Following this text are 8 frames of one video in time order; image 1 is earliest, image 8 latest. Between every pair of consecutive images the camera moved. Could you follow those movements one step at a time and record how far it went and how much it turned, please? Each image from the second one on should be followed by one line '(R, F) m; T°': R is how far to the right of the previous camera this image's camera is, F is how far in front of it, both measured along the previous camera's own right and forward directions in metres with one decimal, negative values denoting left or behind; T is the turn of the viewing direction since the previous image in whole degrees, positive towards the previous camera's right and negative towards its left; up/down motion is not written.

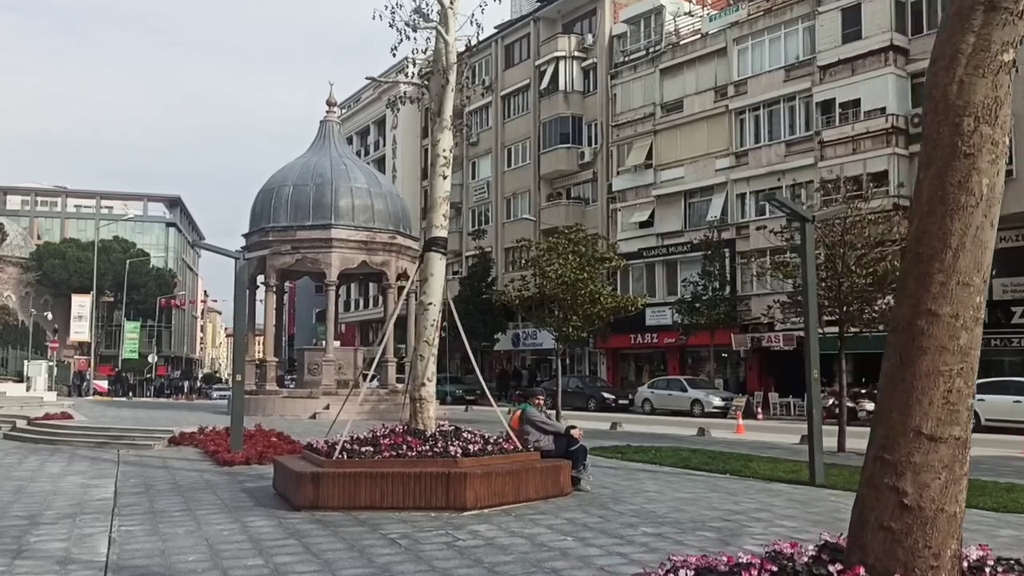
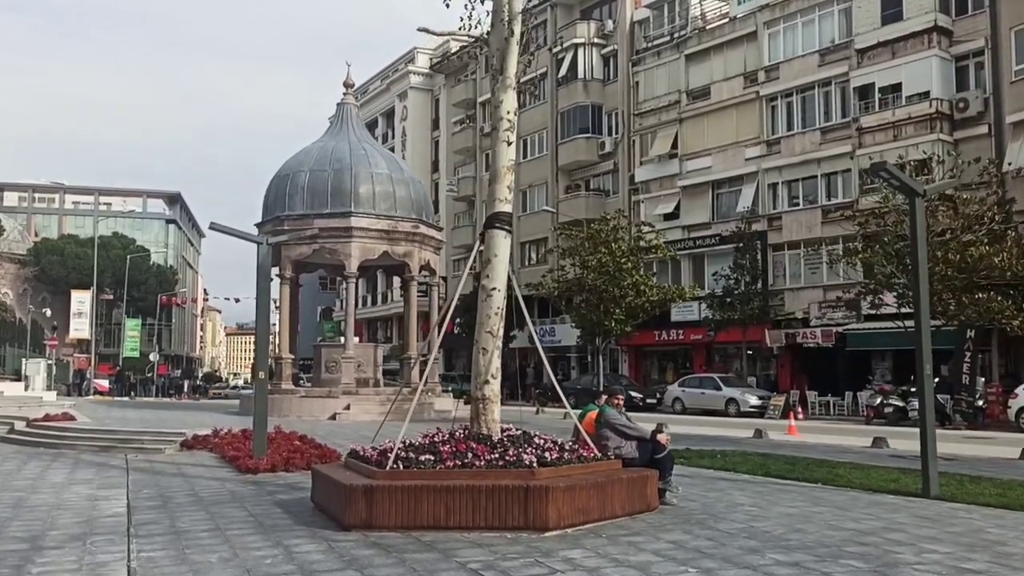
(-0.9, +1.7) m; 0°
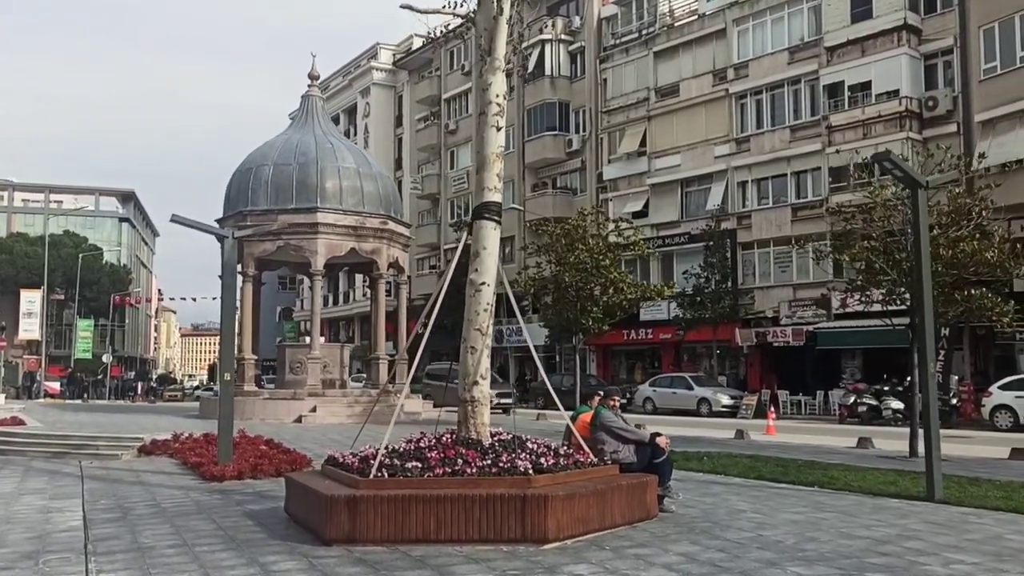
(-0.3, +0.7) m; +3°
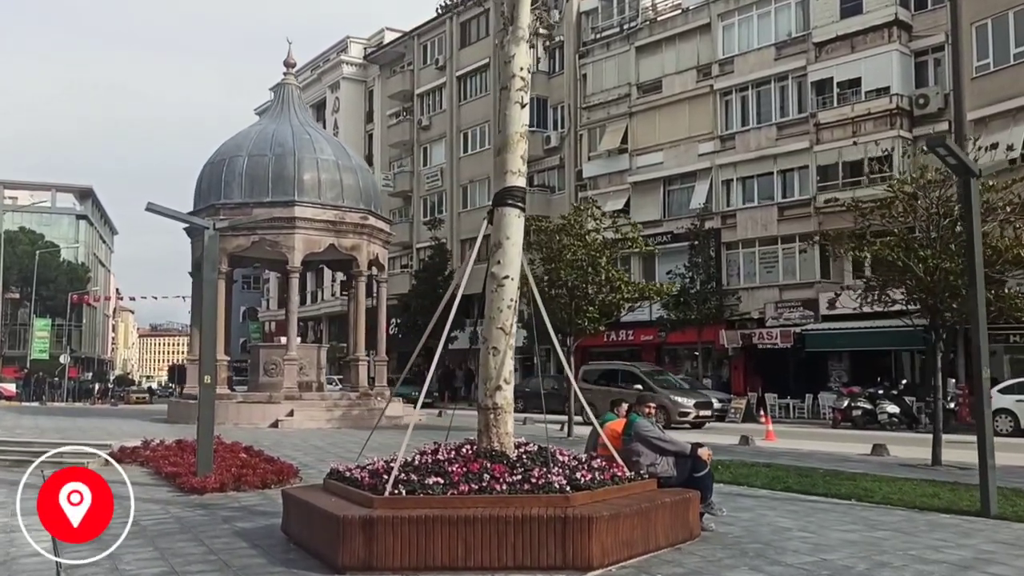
(-0.6, +1.1) m; +2°
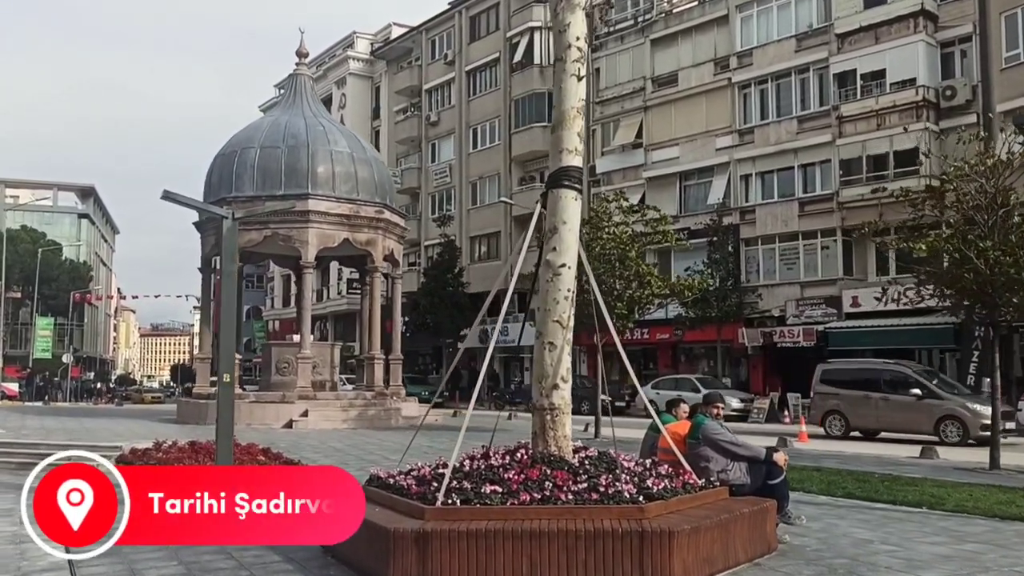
(-0.5, +0.8) m; 0°
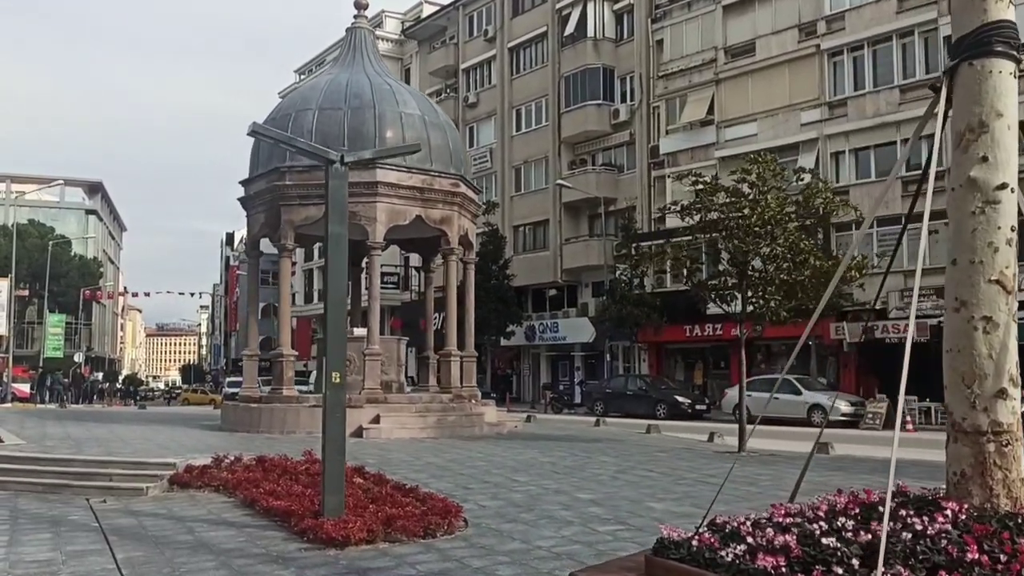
(-2.2, +3.5) m; 0°
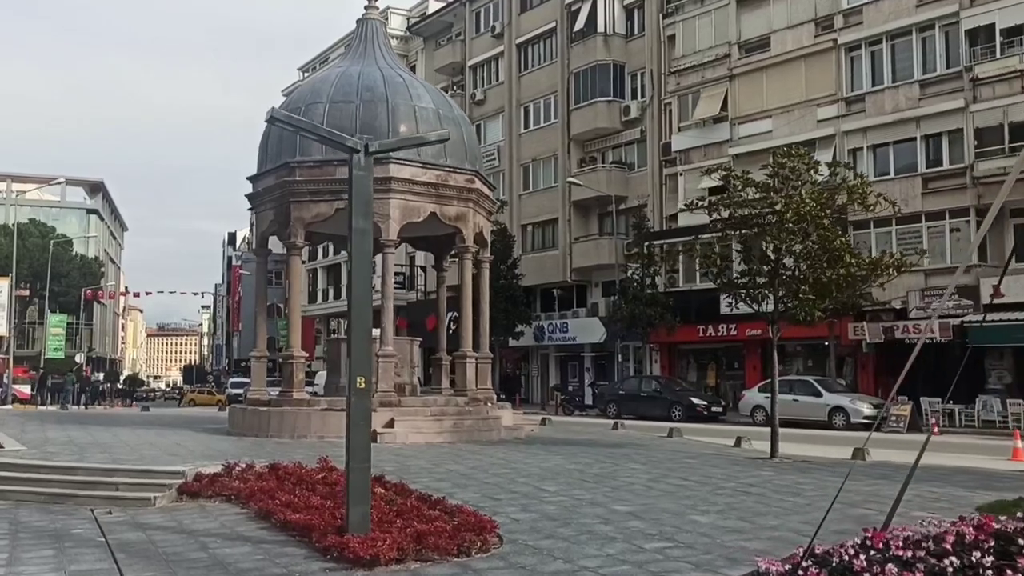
(-0.4, +0.7) m; 0°
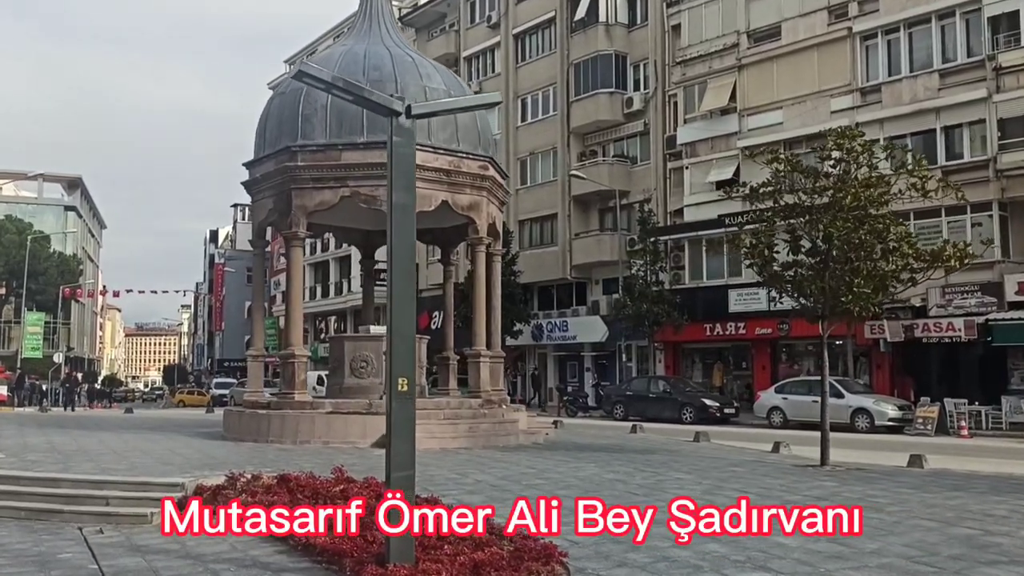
(-0.7, +1.3) m; +1°
